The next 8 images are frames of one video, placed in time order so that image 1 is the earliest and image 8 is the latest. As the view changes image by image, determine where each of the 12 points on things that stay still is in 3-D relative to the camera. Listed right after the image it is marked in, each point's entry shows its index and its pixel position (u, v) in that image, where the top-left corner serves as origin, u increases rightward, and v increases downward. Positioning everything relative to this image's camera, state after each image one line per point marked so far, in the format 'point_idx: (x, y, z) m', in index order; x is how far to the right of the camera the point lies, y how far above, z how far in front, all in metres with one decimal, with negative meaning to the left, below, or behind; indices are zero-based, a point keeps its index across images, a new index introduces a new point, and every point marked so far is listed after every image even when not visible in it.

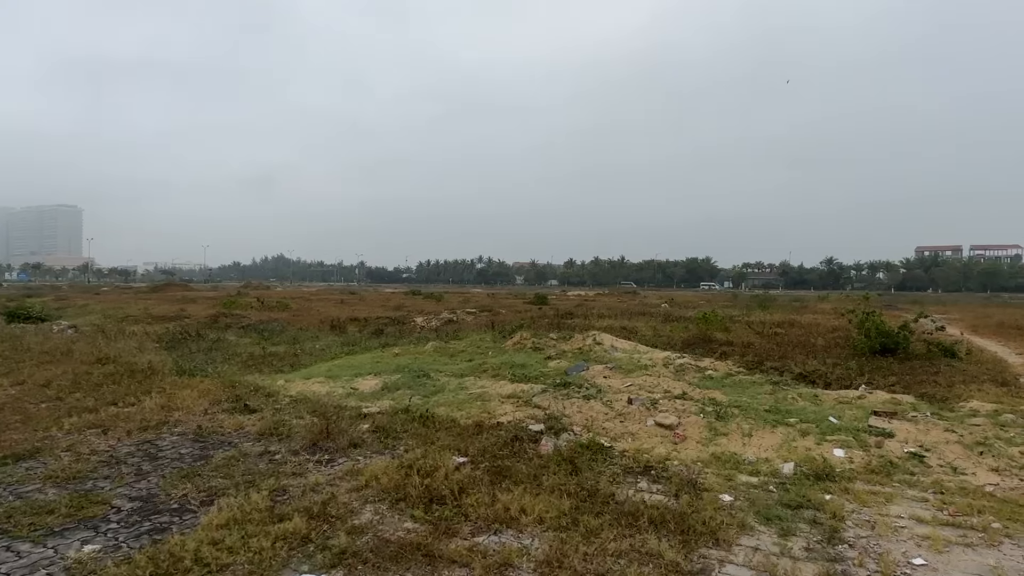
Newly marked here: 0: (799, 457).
0: (+2.8, -1.7, +5.8) m
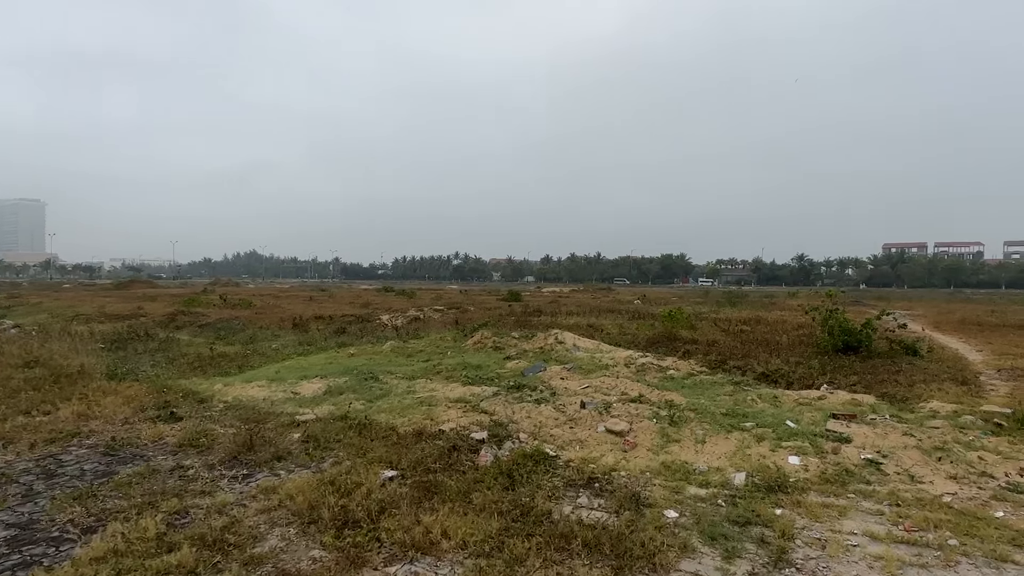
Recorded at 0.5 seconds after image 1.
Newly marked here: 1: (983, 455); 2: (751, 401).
0: (+2.2, -1.7, +5.5) m
1: (+4.6, -1.6, +5.7) m
2: (+3.3, -1.6, +8.1) m
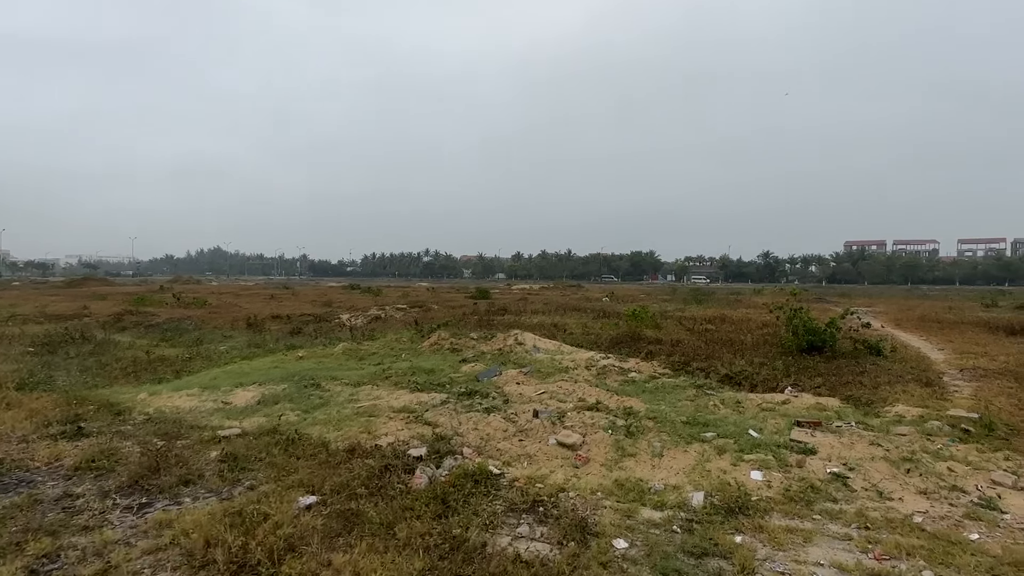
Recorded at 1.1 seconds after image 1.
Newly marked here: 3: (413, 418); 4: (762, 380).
0: (+1.7, -1.7, +5.0) m
1: (+4.1, -1.6, +5.4) m
2: (+2.6, -1.6, +7.7) m
3: (-1.2, -1.5, +6.9) m
4: (+4.1, -1.5, +9.6) m
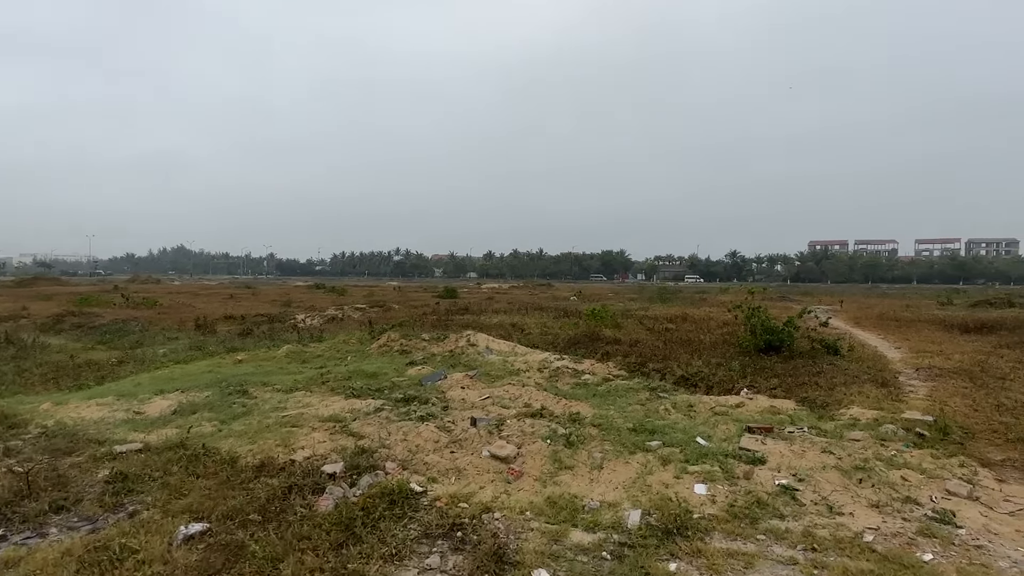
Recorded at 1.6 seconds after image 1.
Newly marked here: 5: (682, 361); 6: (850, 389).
0: (+1.1, -1.7, +4.6) m
1: (+3.4, -1.6, +5.1) m
2: (+1.9, -1.5, +7.3) m
3: (-1.9, -1.5, +6.3) m
4: (+3.3, -1.5, +9.3) m
5: (+3.1, -1.3, +10.6) m
6: (+4.8, -1.4, +8.3) m
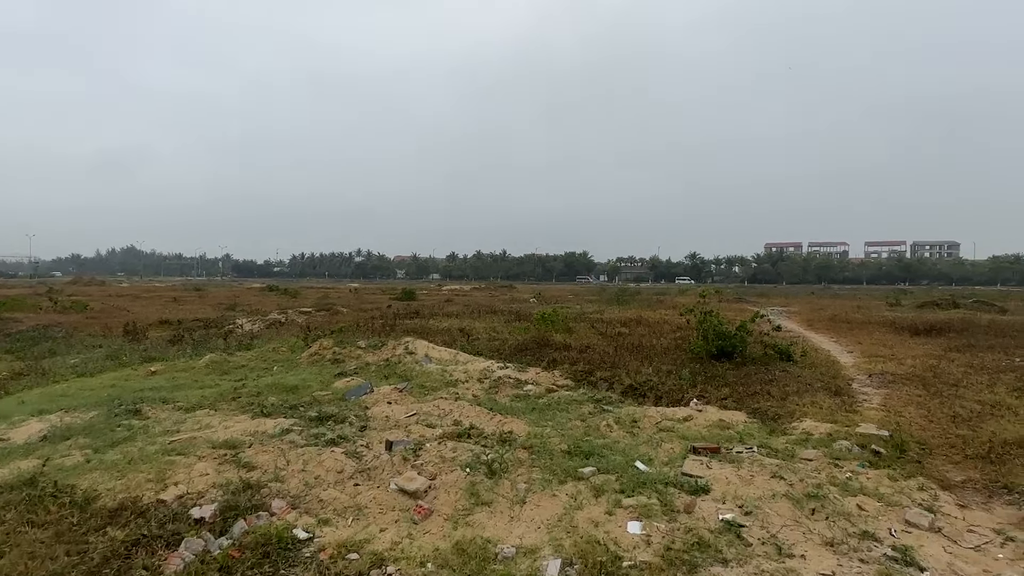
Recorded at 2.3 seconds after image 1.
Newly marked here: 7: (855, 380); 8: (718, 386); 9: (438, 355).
0: (+0.4, -1.7, +3.9) m
1: (+2.7, -1.7, +4.5) m
2: (+1.1, -1.6, +6.7) m
3: (-2.6, -1.6, +5.5) m
4: (+2.3, -1.6, +8.7) m
5: (+2.0, -1.4, +10.0) m
6: (+3.9, -1.5, +7.9) m
7: (+5.4, -1.4, +9.2) m
8: (+3.1, -1.5, +8.8) m
9: (-1.4, -1.2, +10.8) m
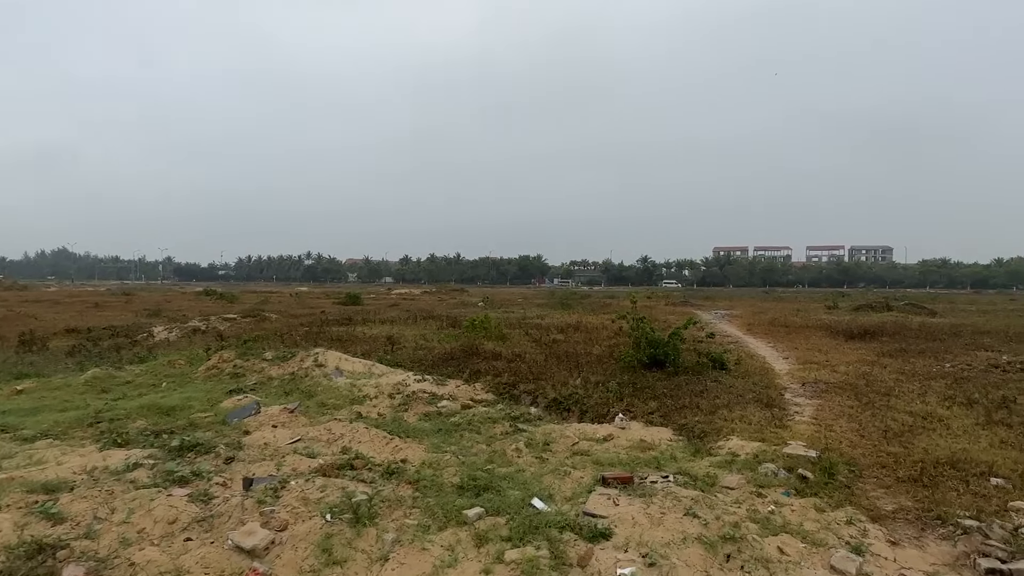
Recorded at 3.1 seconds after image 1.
0: (-0.4, -1.8, +3.1) m
1: (+1.8, -1.7, +3.9) m
2: (0.0, -1.7, +5.9) m
3: (-3.6, -1.7, +4.5) m
4: (+1.1, -1.6, +8.1) m
5: (+0.7, -1.5, +9.3) m
6: (+2.8, -1.6, +7.4) m
7: (+4.1, -1.5, +8.8) m
8: (+1.9, -1.5, +8.2) m
9: (-2.7, -1.3, +9.9) m
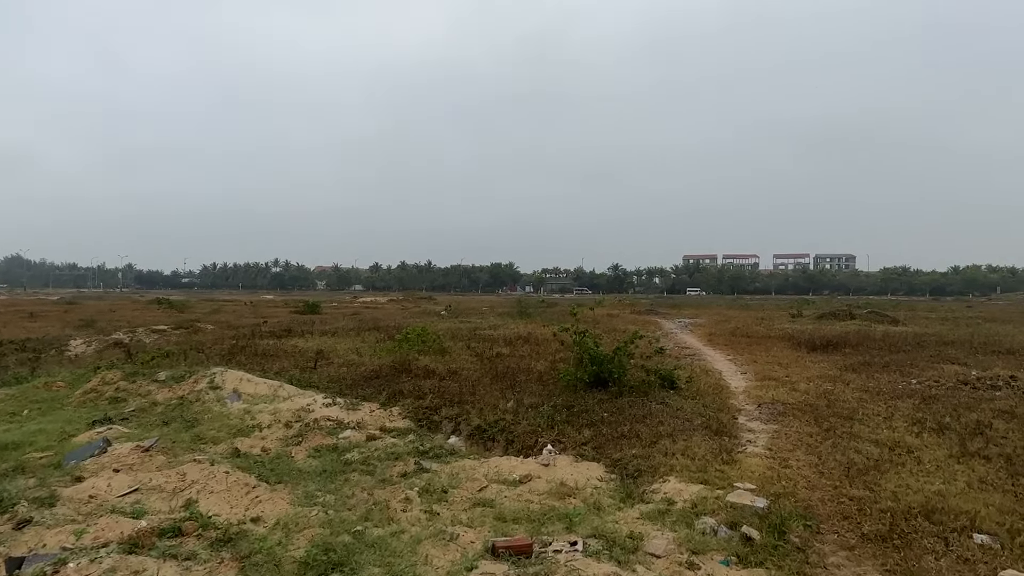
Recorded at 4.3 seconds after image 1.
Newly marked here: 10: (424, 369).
0: (-1.2, -1.8, +2.0) m
1: (+1.0, -1.8, +2.9) m
2: (-0.9, -1.8, +4.8) m
3: (-4.4, -1.7, +3.2) m
4: (+0.1, -1.8, +7.0) m
5: (-0.4, -1.6, +8.2) m
6: (+1.8, -1.7, +6.4) m
7: (+3.1, -1.7, +7.8) m
8: (+0.8, -1.7, +7.1) m
9: (-3.8, -1.5, +8.6) m
10: (-1.6, -1.5, +10.9) m
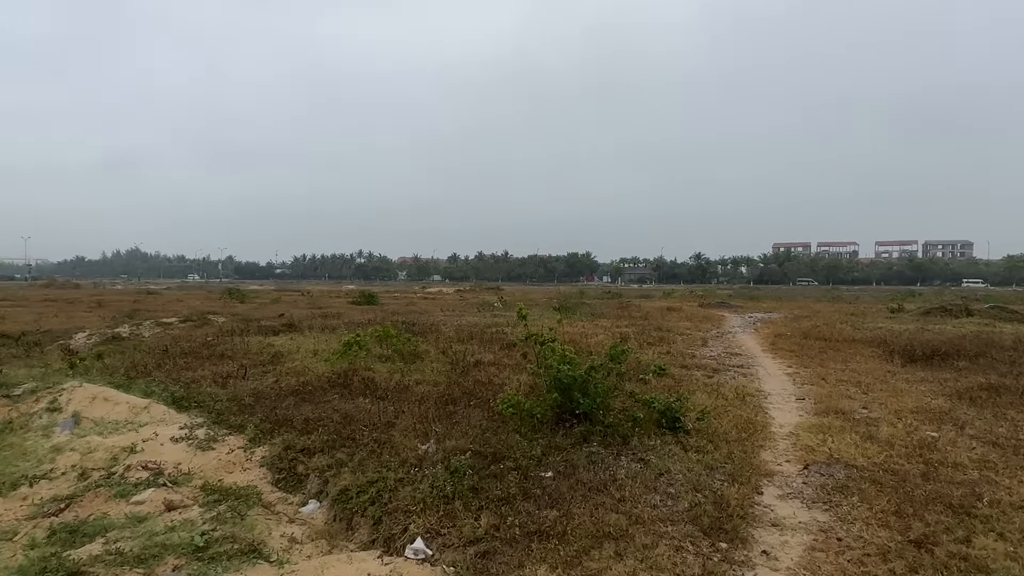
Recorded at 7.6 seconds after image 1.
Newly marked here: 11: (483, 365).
0: (-2.9, -1.8, -0.4) m
1: (-0.6, -1.8, +0.2) m
2: (-2.2, -1.7, +2.4) m
3: (-5.9, -1.7, +1.2) m
4: (-0.9, -1.7, +4.4) m
5: (-1.2, -1.5, +5.7) m
6: (+0.7, -1.6, +3.5) m
7: (+2.2, -1.6, +4.8) m
8: (-0.2, -1.6, +4.4) m
9: (-4.6, -1.4, +6.6) m
10: (-2.1, -1.4, +8.5) m
11: (-0.4, -1.3, +9.7) m
